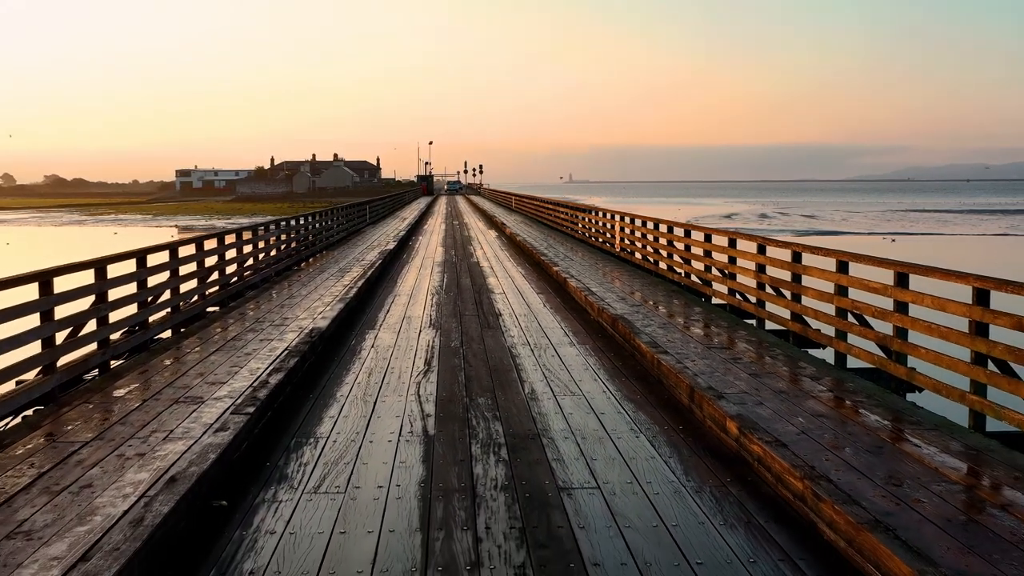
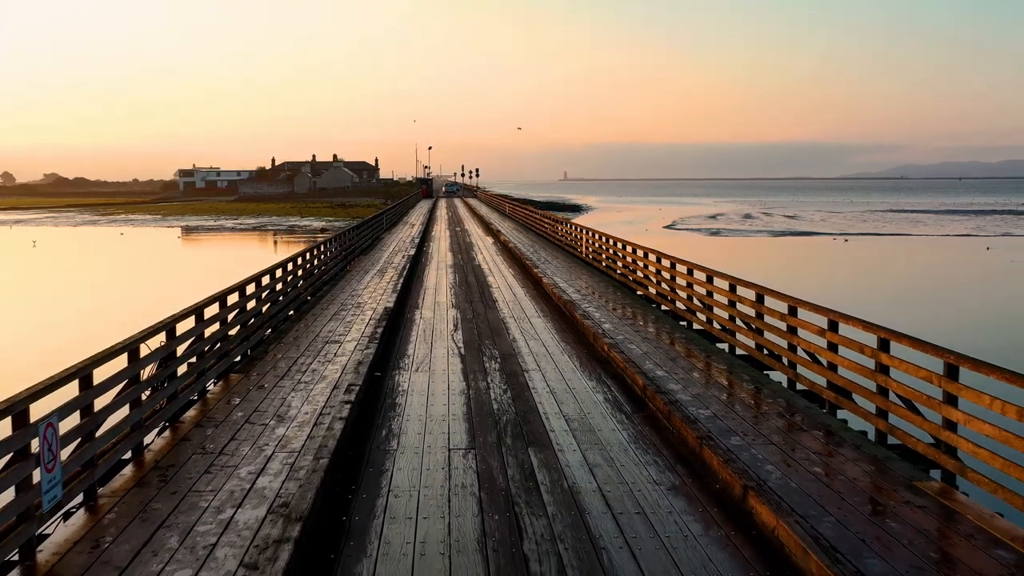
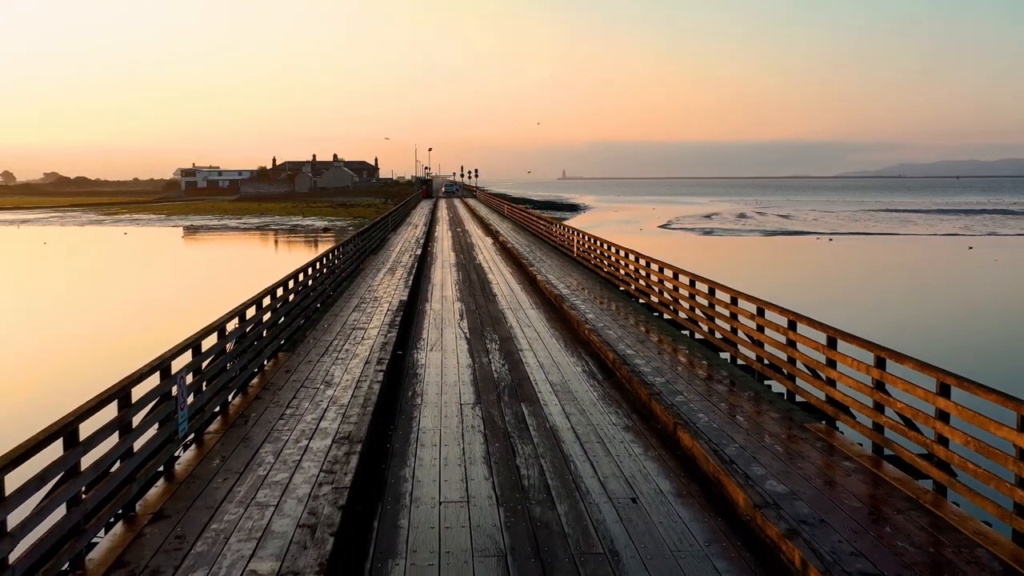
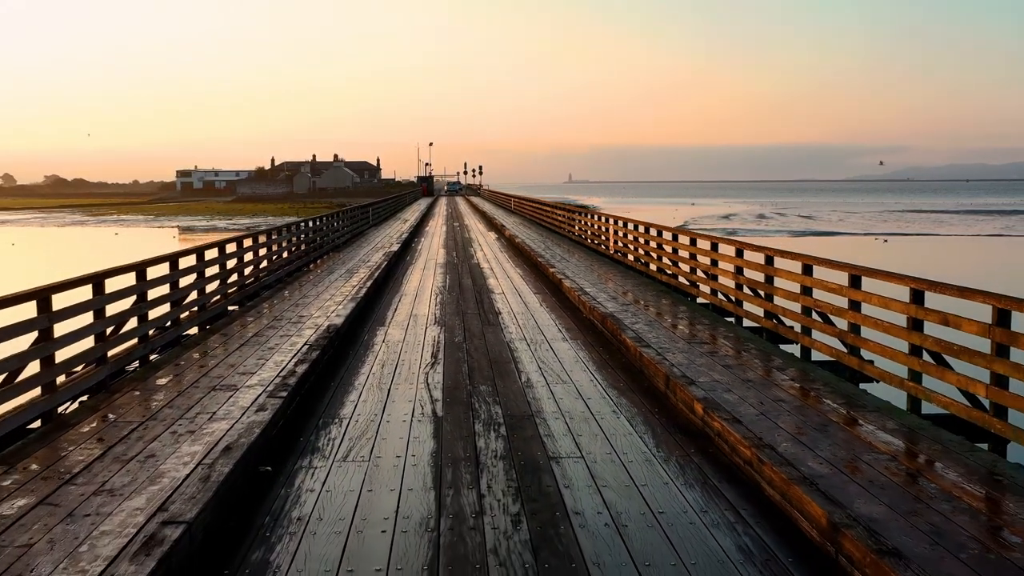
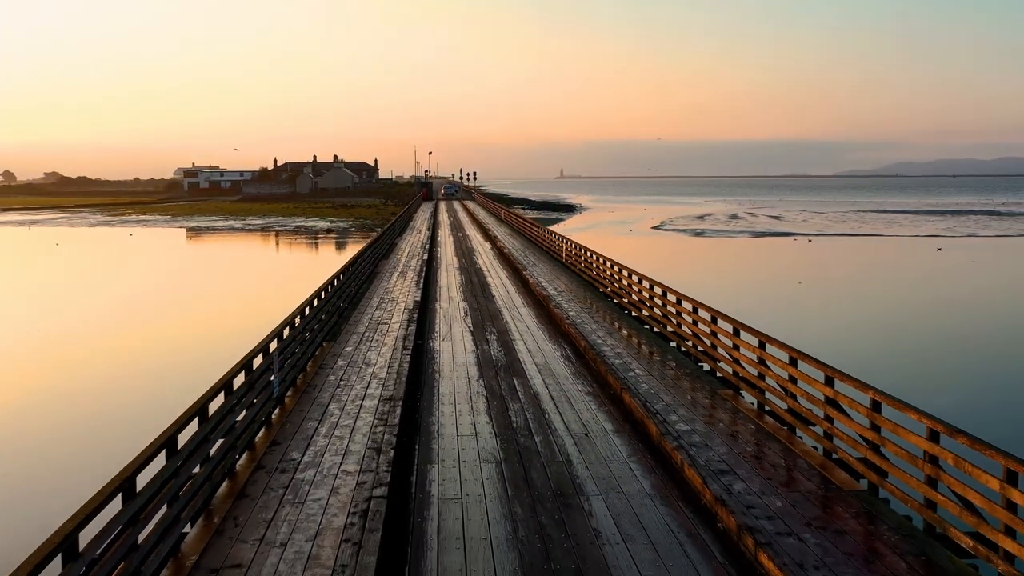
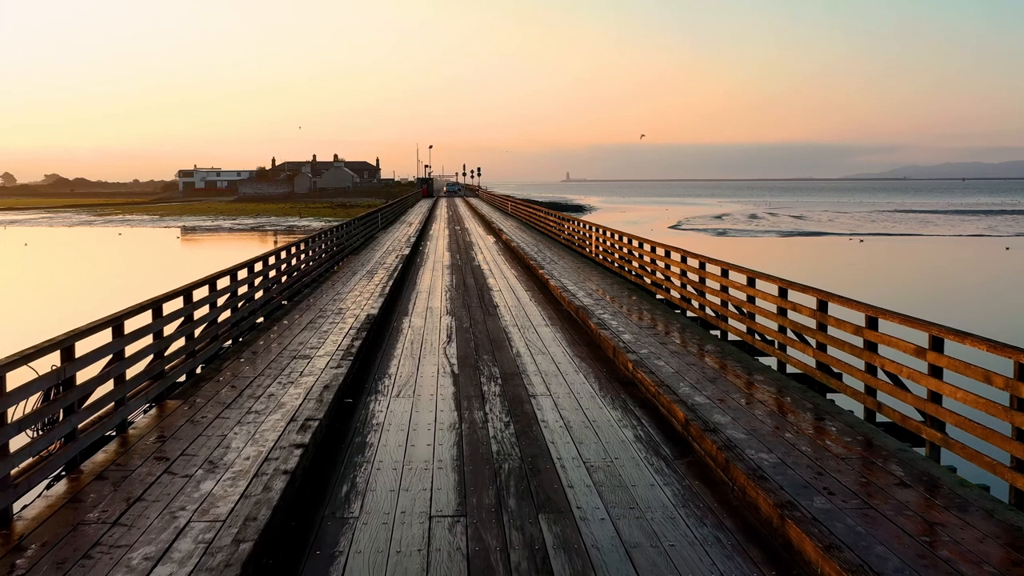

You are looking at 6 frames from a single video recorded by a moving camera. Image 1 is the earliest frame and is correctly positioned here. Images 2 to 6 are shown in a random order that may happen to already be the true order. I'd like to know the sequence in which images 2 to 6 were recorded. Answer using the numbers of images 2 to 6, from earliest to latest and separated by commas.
4, 6, 2, 3, 5
